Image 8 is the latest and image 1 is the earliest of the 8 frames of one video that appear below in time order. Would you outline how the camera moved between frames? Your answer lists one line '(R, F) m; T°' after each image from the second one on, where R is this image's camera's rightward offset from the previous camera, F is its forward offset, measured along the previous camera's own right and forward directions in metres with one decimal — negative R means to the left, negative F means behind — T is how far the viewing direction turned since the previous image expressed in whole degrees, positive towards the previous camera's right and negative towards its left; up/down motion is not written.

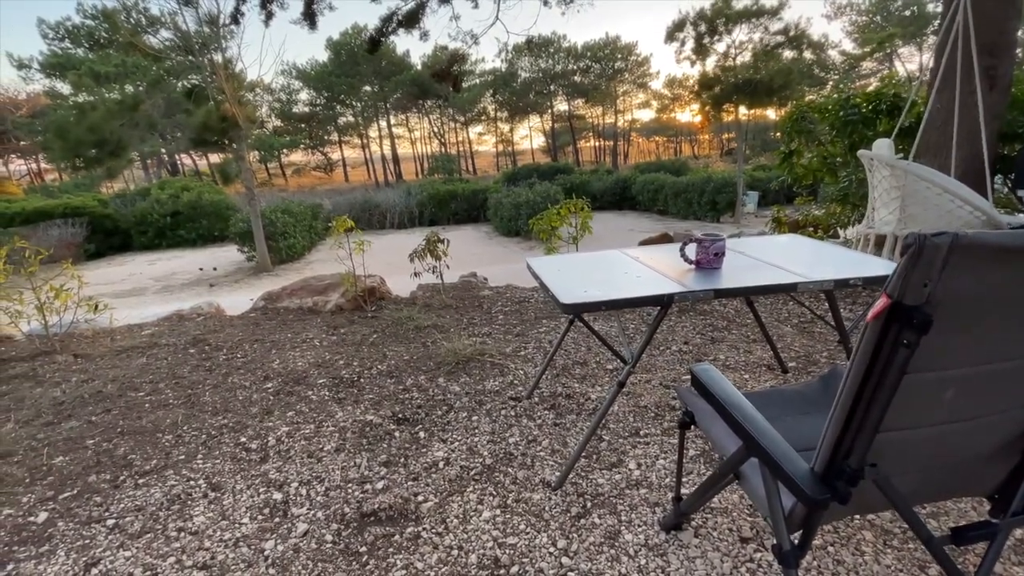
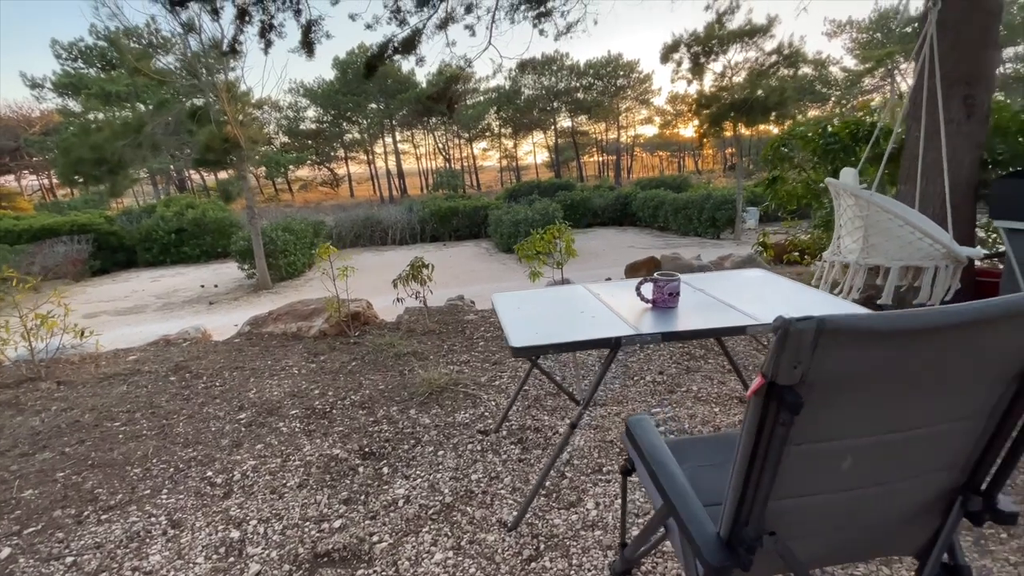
(+0.2, 0.0) m; -1°
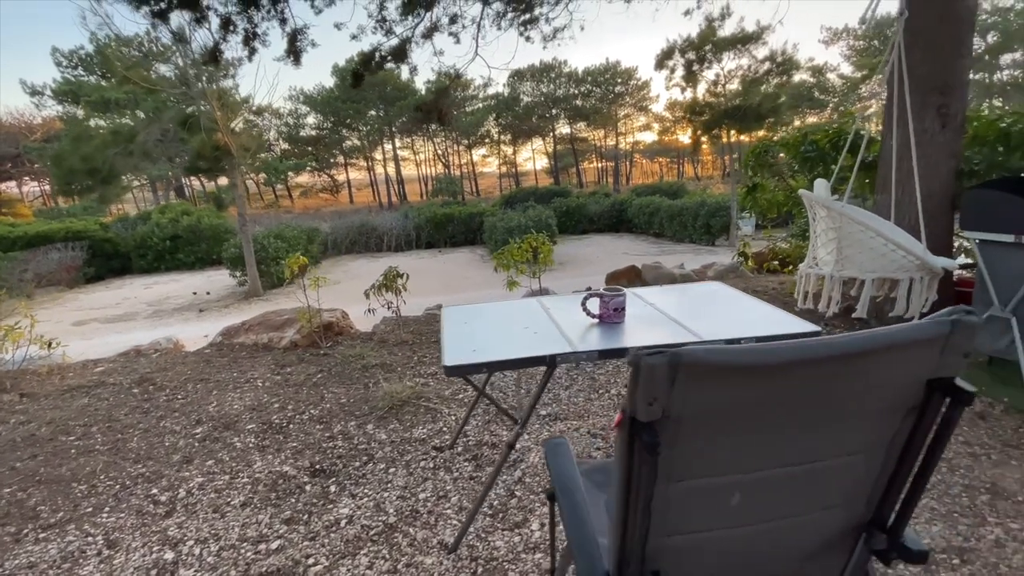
(+0.2, 0.0) m; 0°
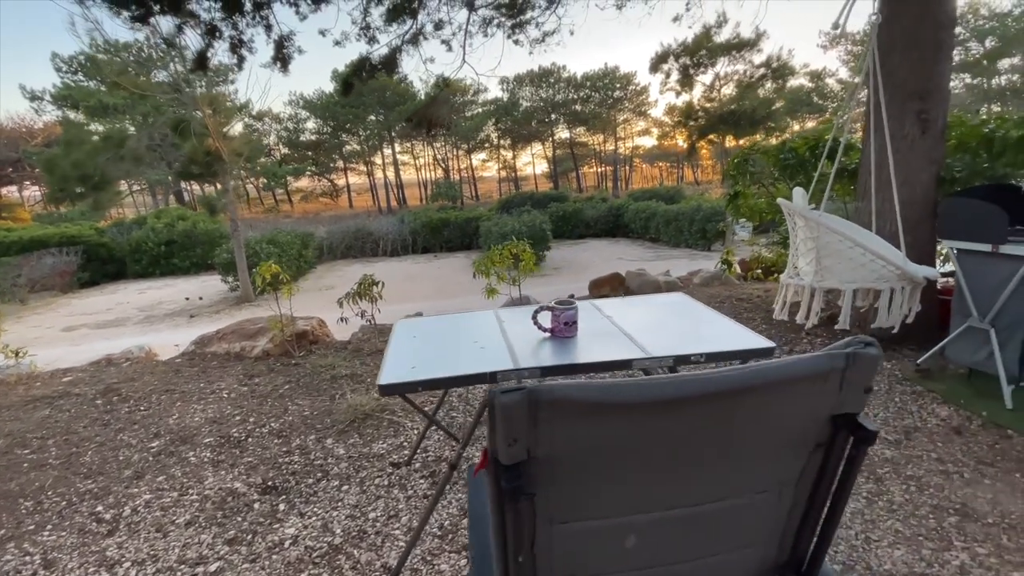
(+0.2, +0.1) m; 0°
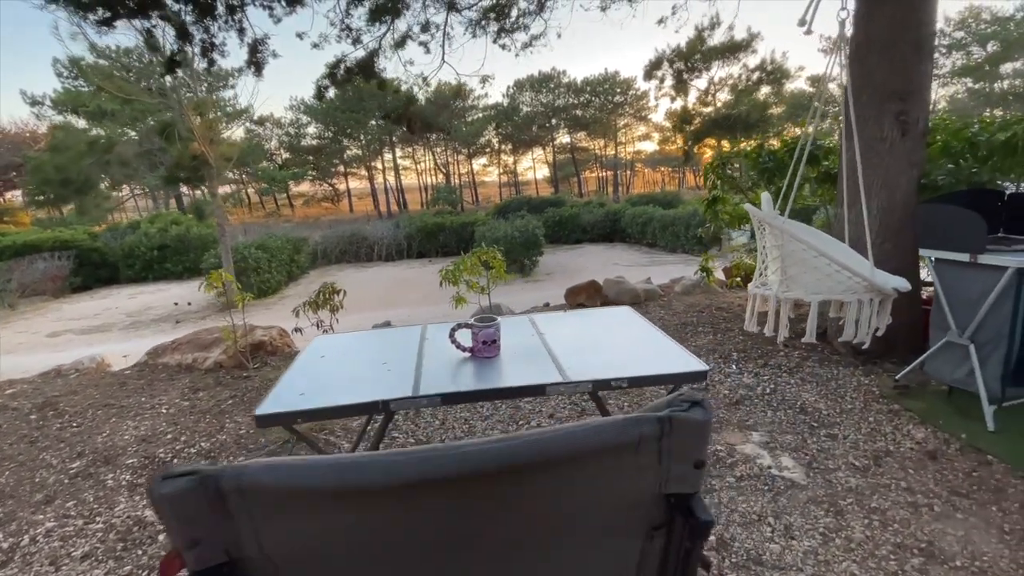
(+0.3, +0.2) m; 0°
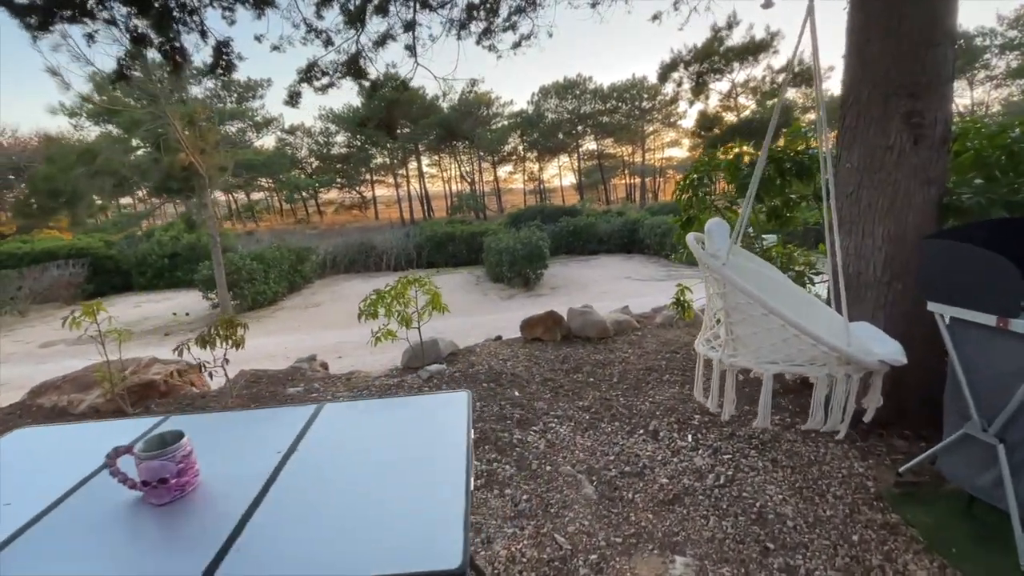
(+0.7, +0.6) m; -4°
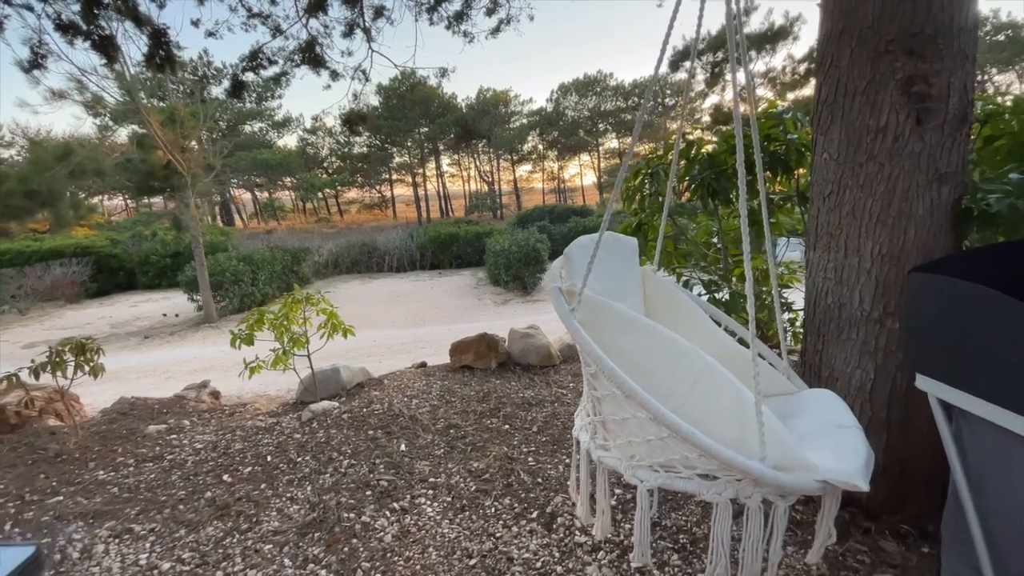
(+0.7, +0.6) m; -3°
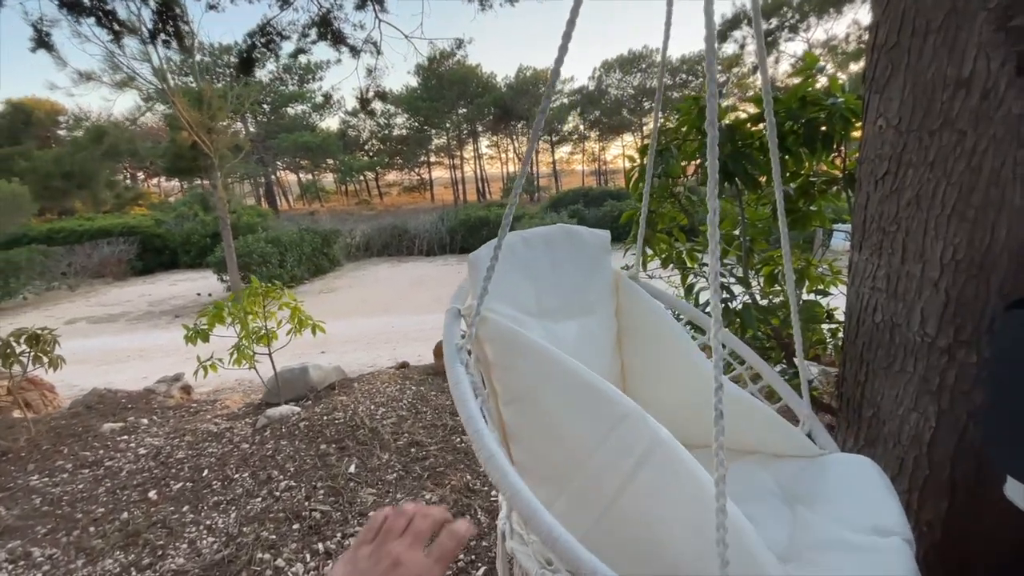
(+0.3, +0.4) m; -5°
